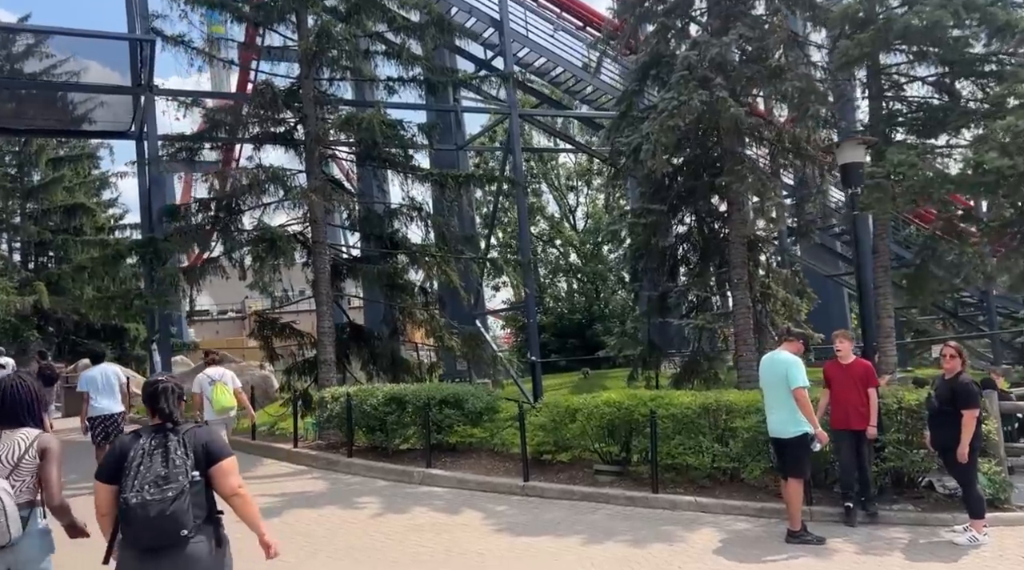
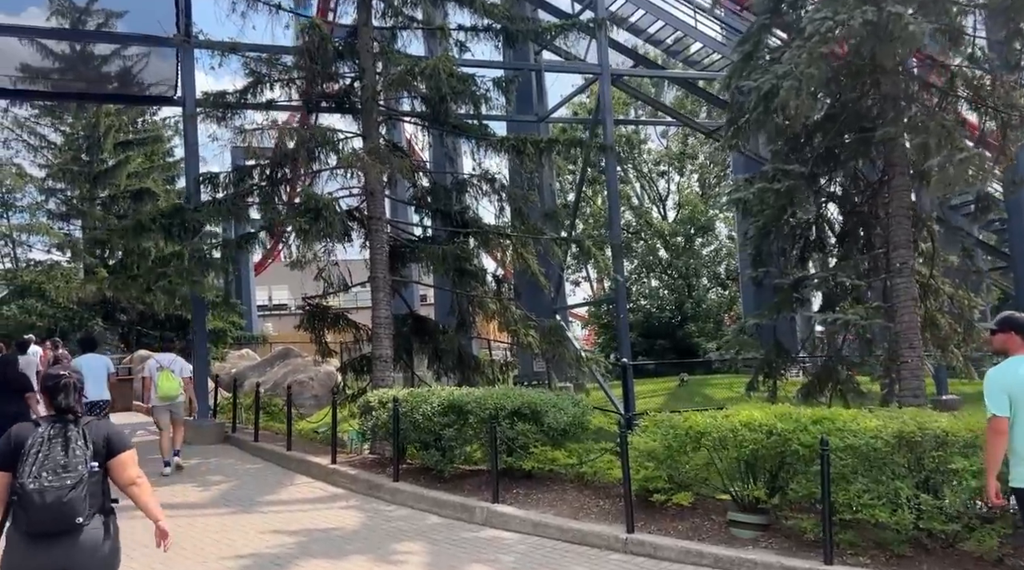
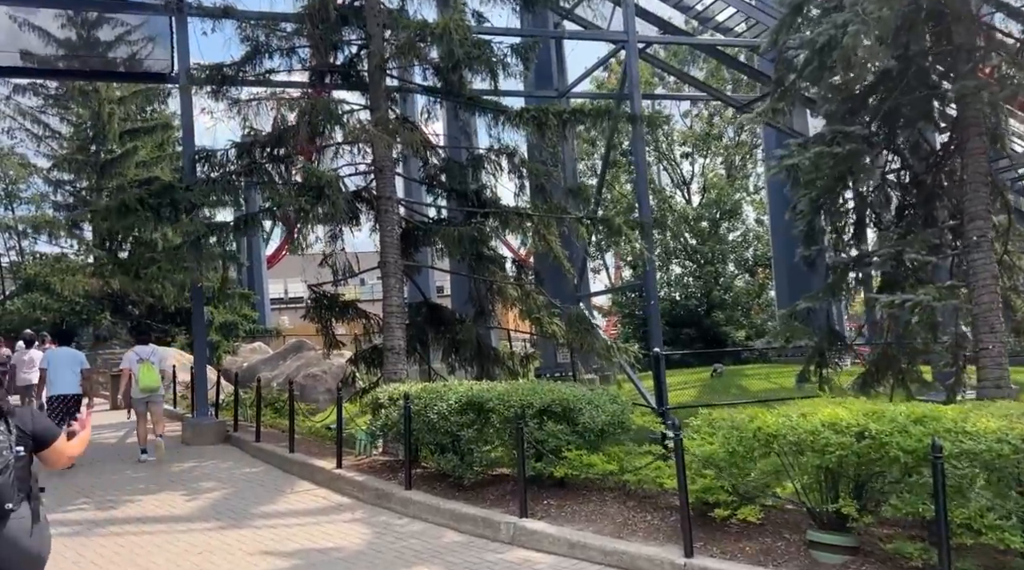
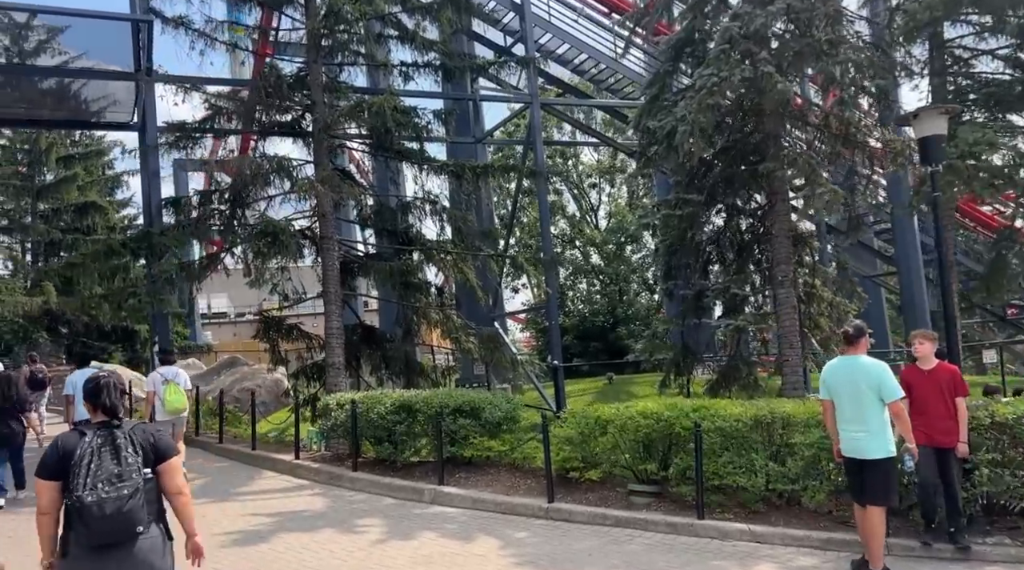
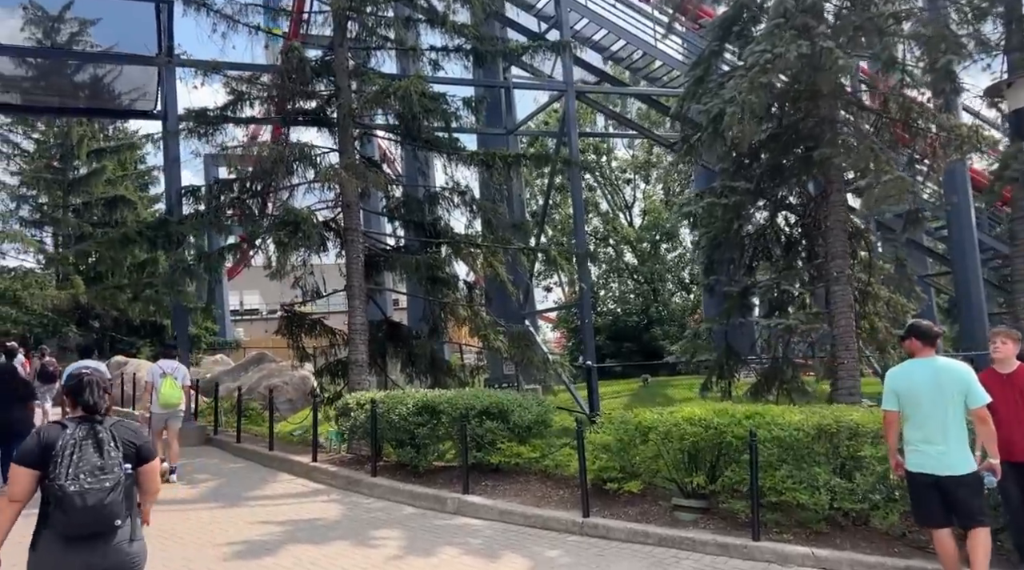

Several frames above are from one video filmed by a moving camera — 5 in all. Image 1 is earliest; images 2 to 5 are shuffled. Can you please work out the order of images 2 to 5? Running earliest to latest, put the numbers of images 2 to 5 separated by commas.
4, 5, 2, 3
